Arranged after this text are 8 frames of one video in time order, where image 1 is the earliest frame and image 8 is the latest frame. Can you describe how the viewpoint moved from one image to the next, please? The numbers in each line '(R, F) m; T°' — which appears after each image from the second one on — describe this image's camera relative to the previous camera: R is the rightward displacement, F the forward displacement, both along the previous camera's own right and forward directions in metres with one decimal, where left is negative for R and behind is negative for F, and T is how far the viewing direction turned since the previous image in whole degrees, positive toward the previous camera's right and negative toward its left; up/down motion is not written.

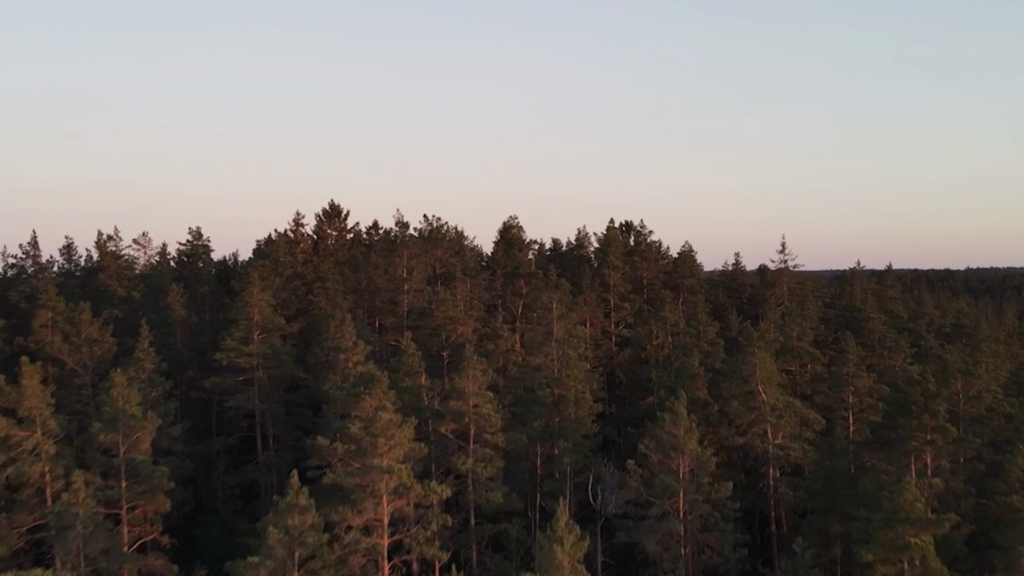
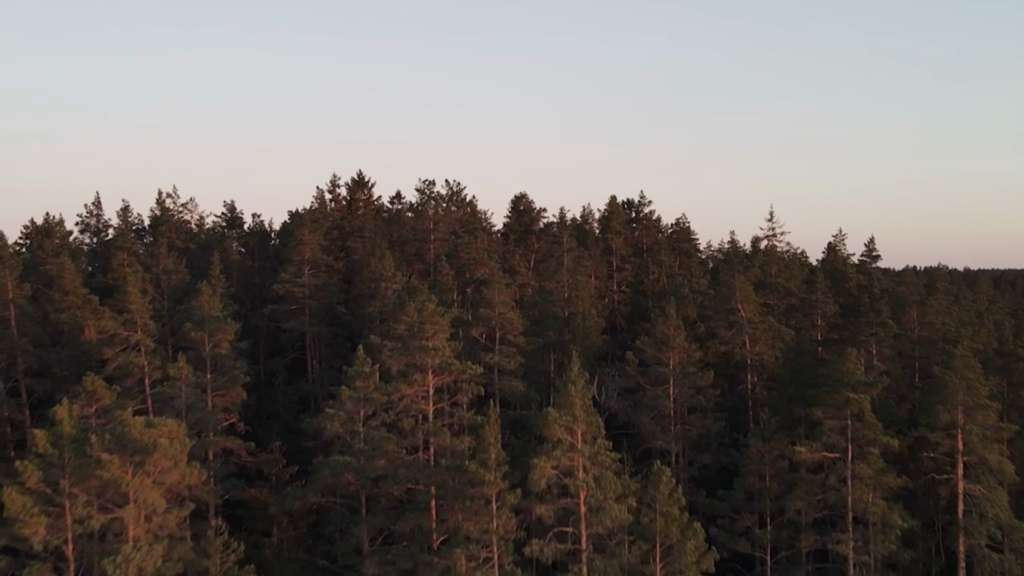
(-0.4, -4.8) m; 0°
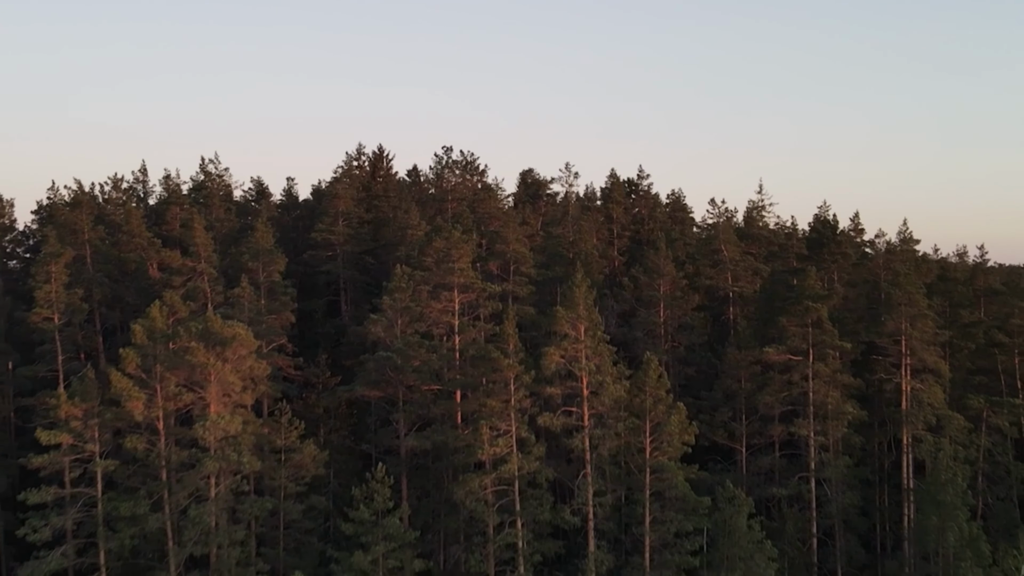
(-0.3, -4.5) m; 0°
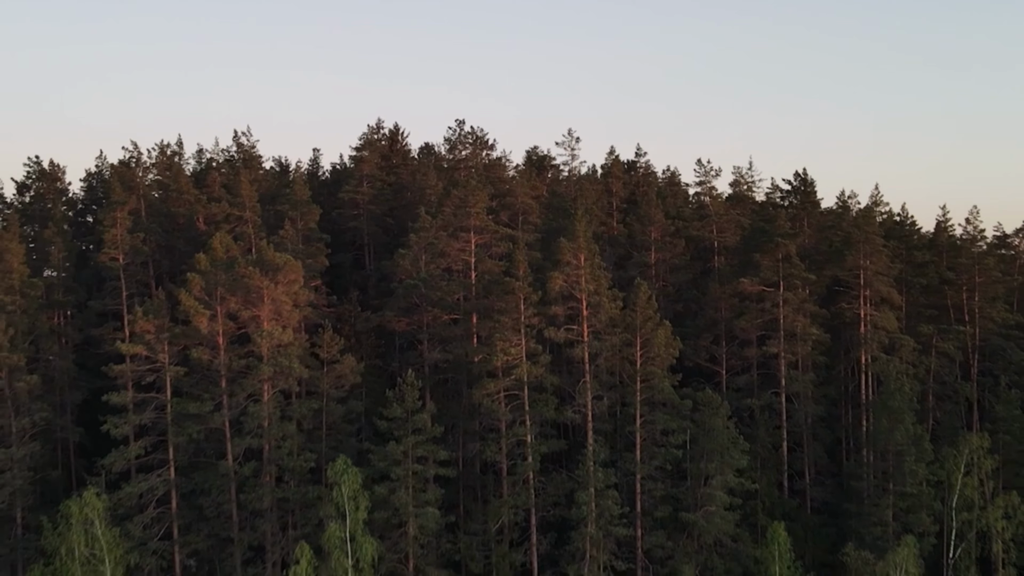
(-0.2, -4.3) m; 0°
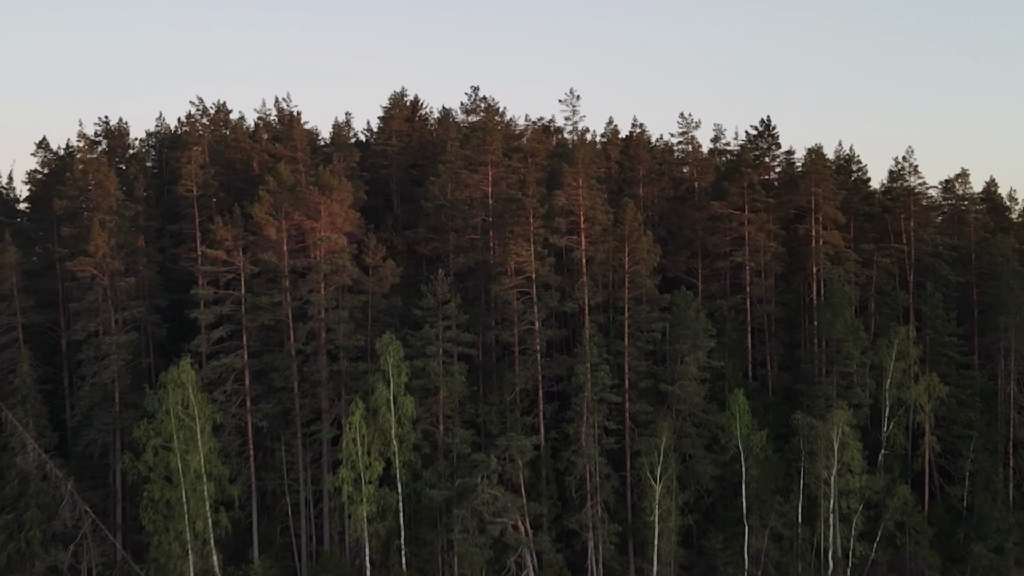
(-0.2, -6.7) m; 0°
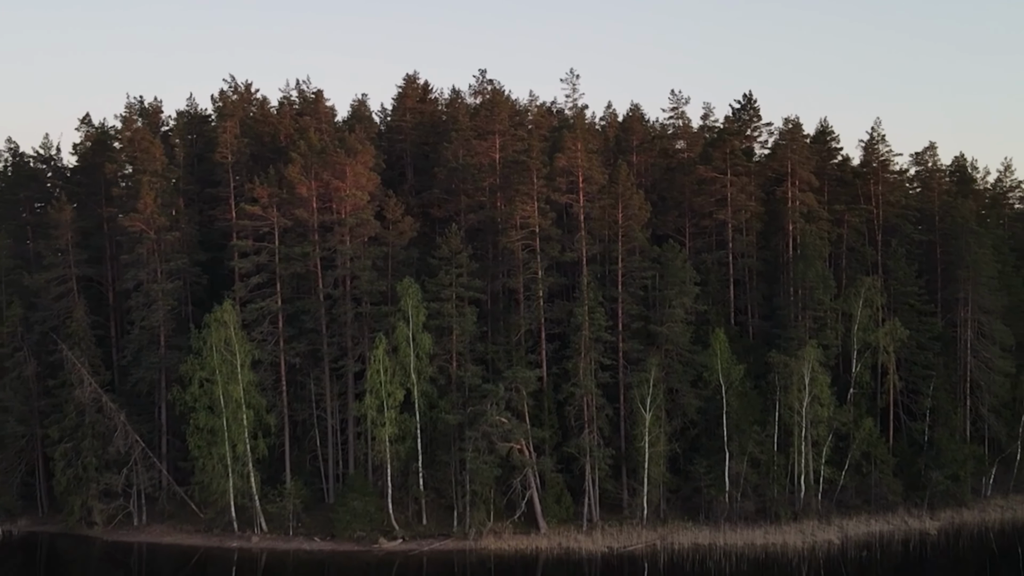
(-0.1, -4.3) m; 0°
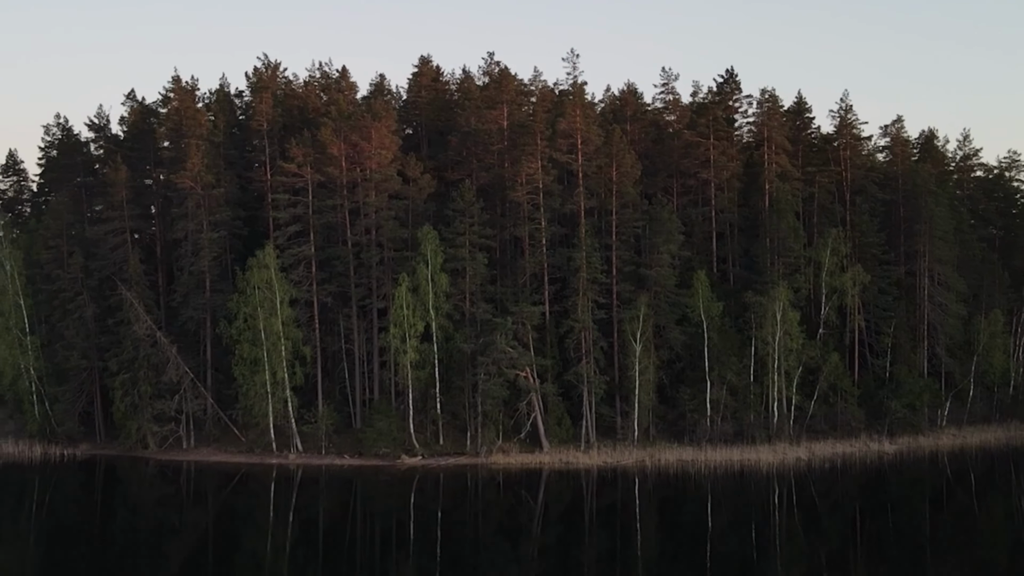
(-0.1, -5.3) m; 0°
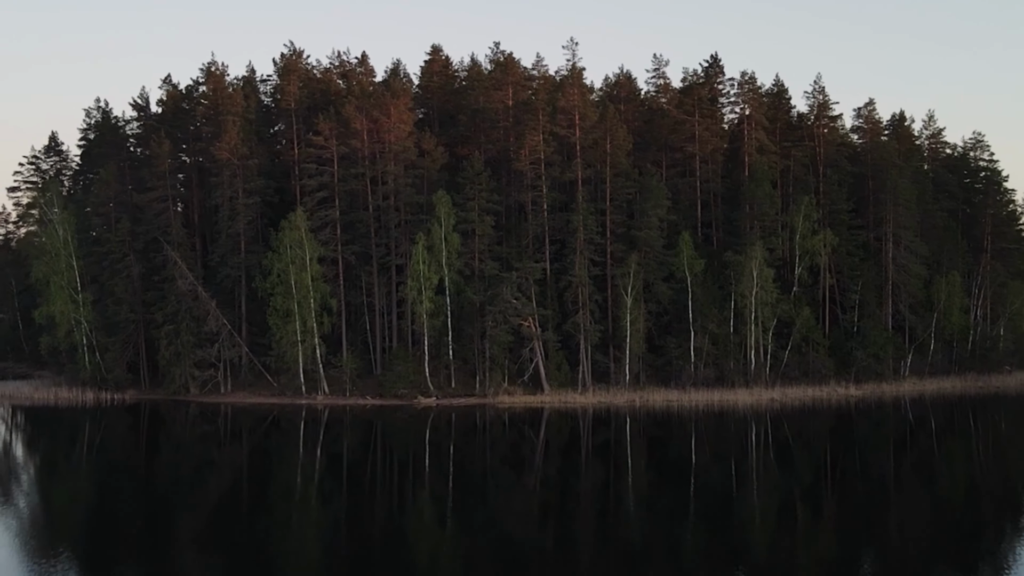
(-0.1, -5.3) m; 0°
